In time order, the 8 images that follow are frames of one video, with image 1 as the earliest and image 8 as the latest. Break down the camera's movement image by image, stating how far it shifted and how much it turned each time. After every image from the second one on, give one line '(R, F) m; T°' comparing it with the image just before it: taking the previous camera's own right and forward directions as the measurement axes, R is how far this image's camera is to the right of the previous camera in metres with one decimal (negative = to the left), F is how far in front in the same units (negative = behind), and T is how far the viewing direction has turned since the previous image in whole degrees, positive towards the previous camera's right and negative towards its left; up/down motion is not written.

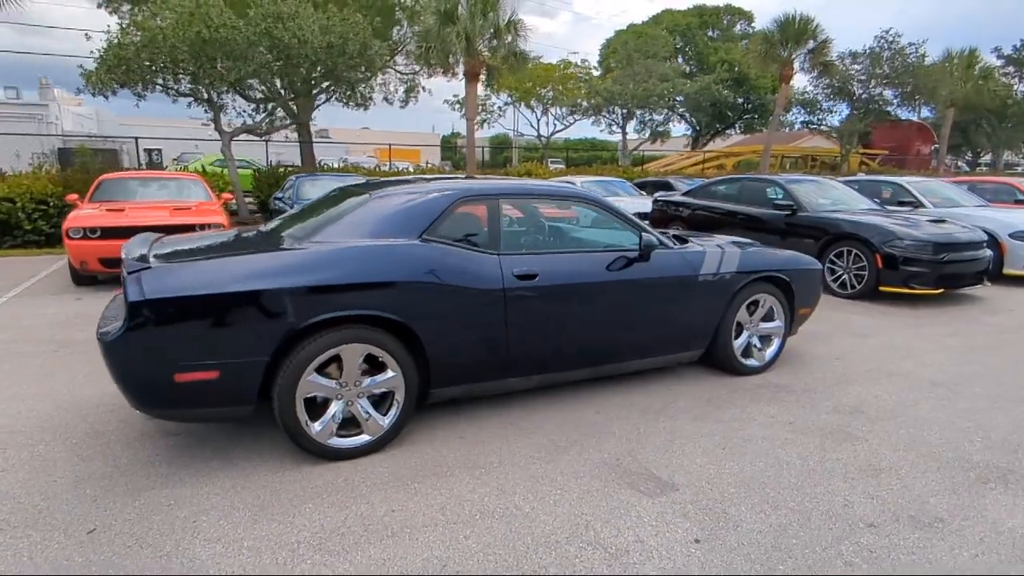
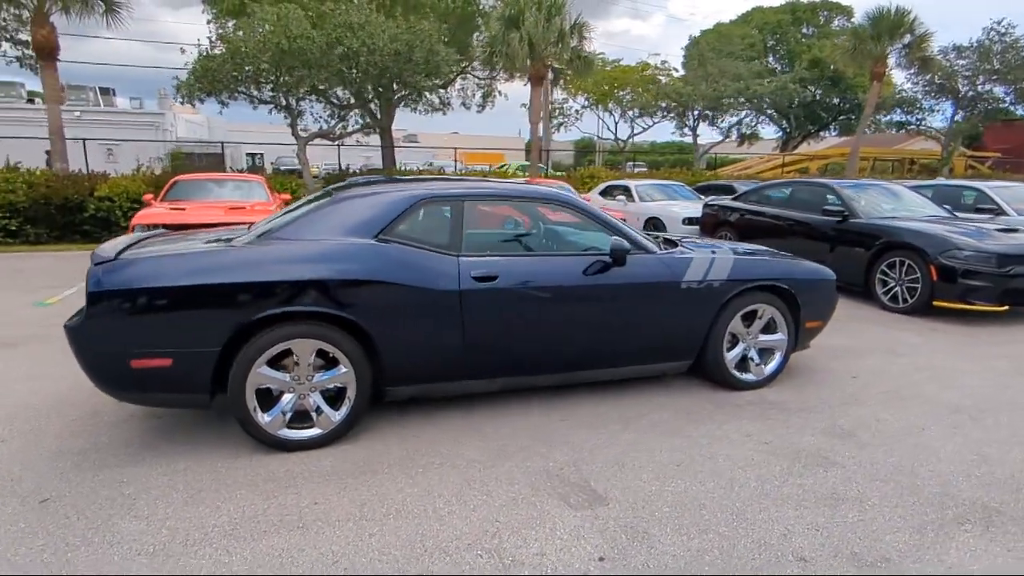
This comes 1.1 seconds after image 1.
(+0.8, +0.1) m; -8°
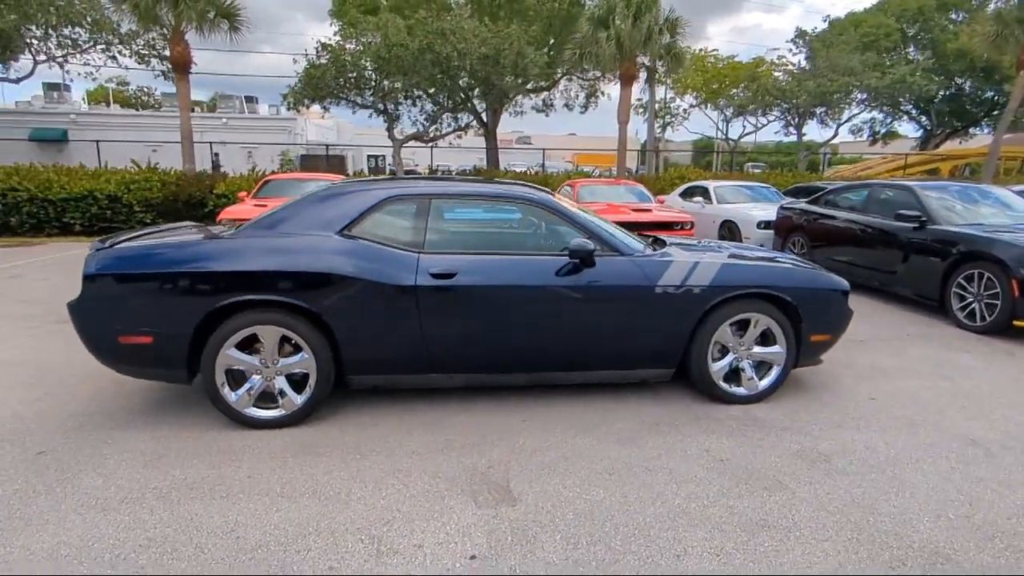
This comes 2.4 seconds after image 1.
(+1.0, +0.1) m; -11°
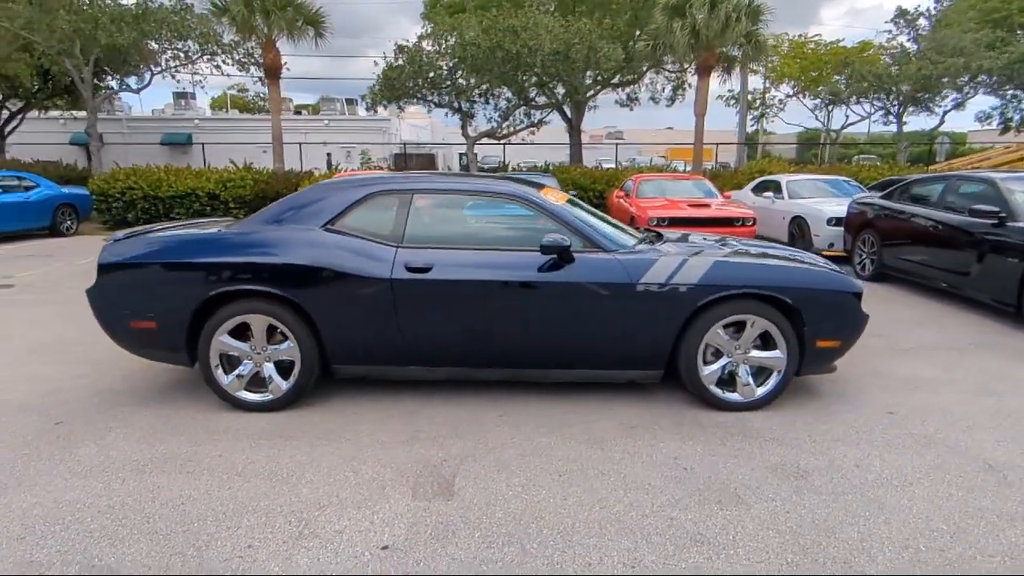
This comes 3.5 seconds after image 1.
(+0.8, +0.1) m; -9°
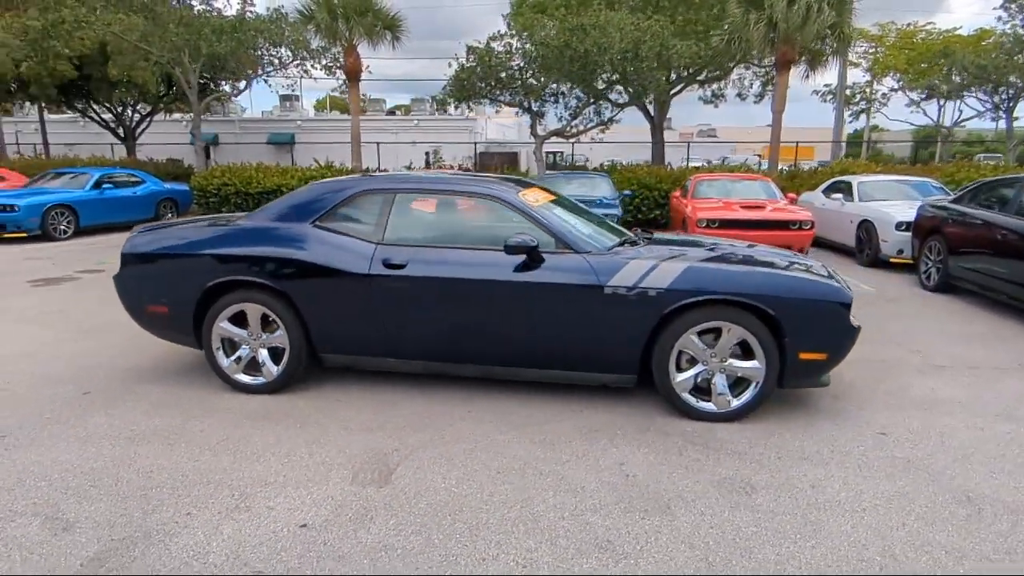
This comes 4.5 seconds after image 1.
(+0.8, 0.0) m; -8°
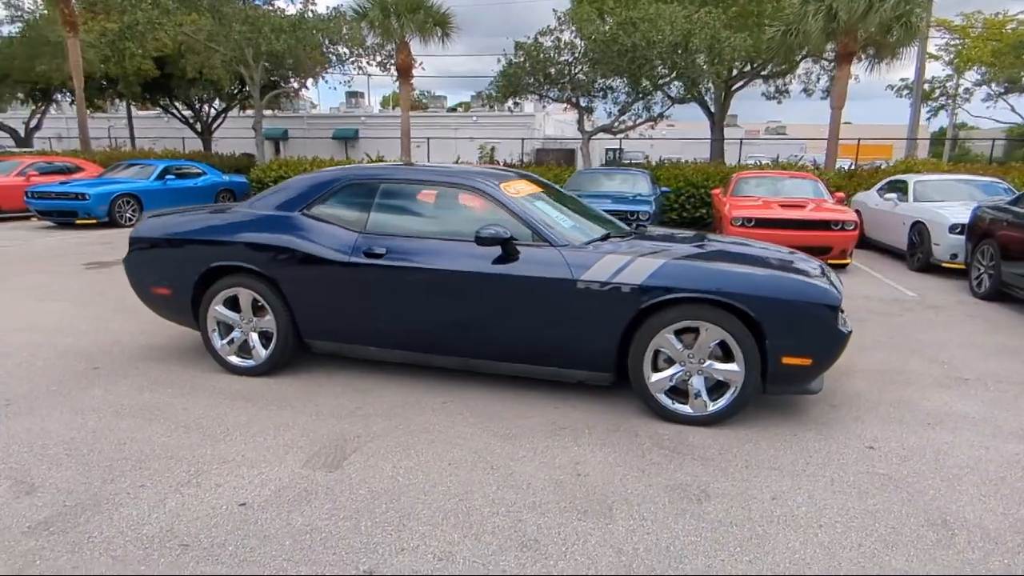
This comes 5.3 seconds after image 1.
(+0.6, +0.1) m; -6°
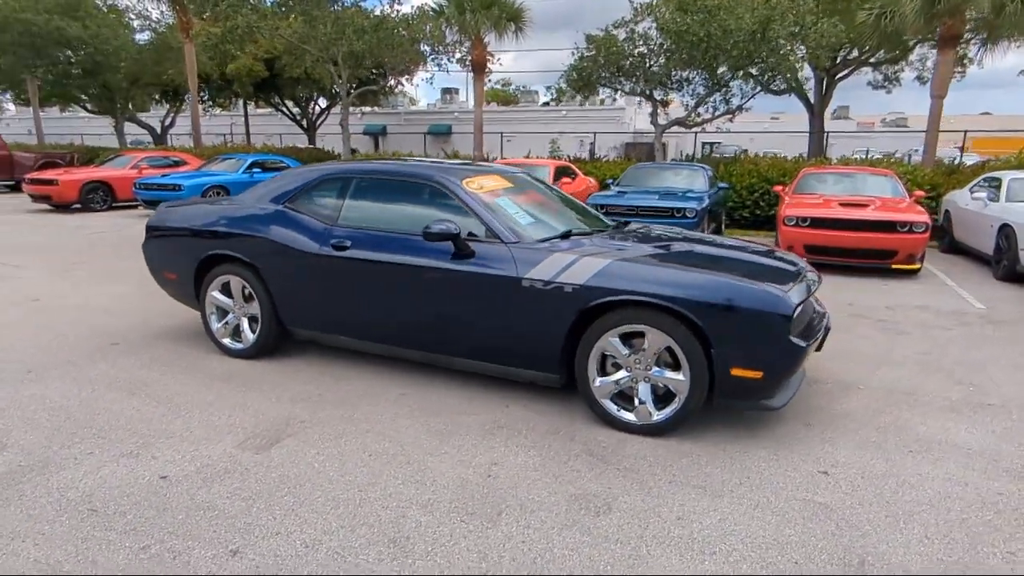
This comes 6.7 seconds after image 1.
(+0.9, +0.1) m; -9°
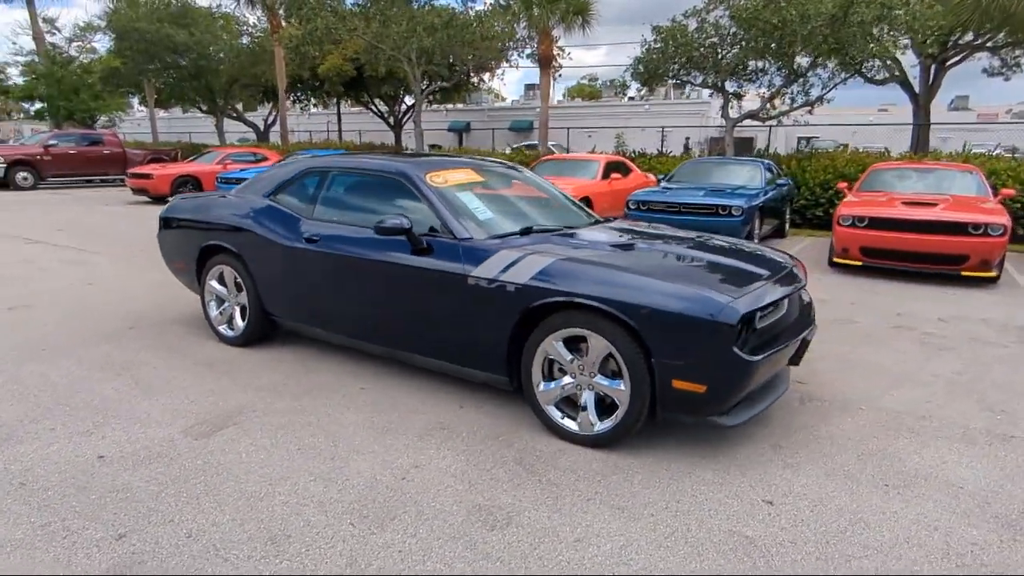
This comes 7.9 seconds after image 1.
(+0.8, +0.2) m; -8°
